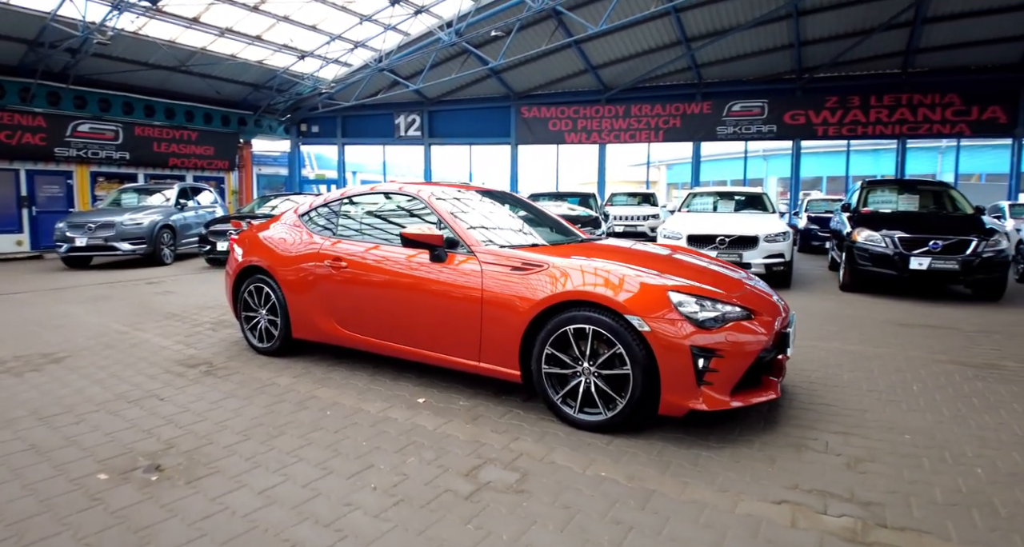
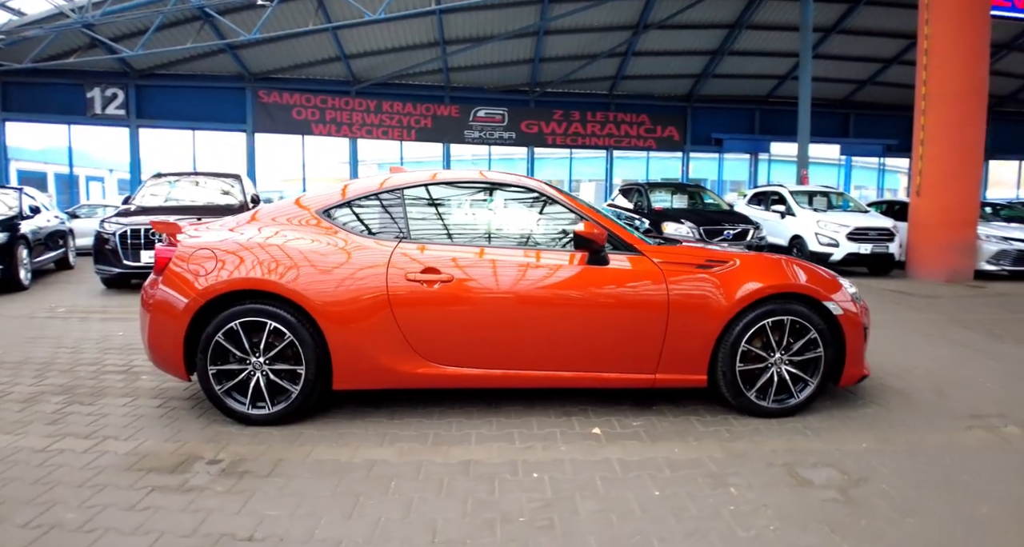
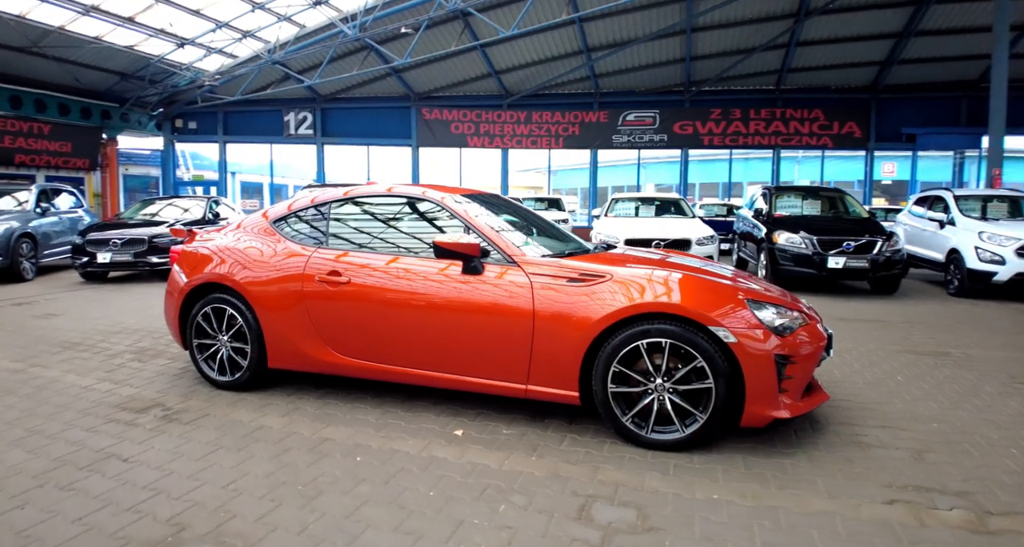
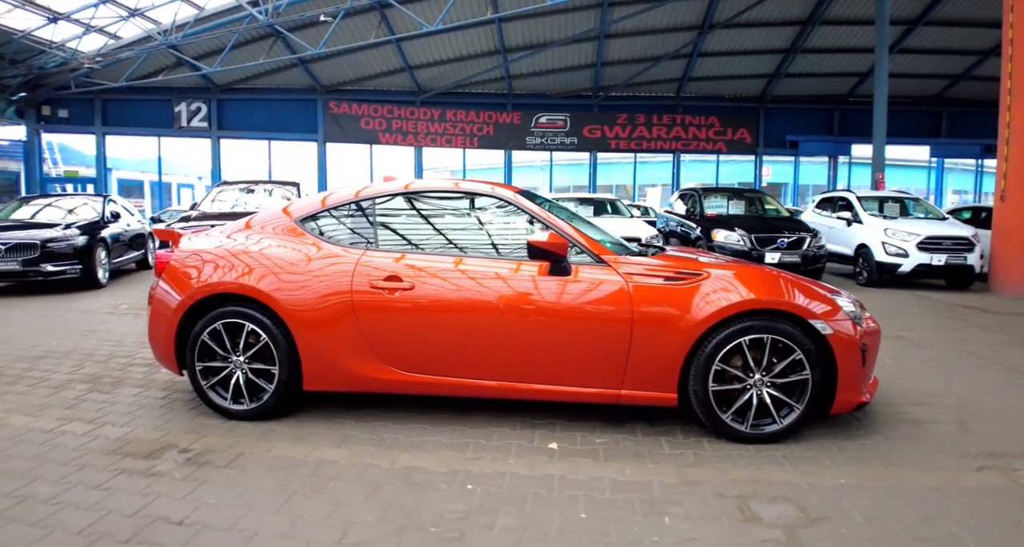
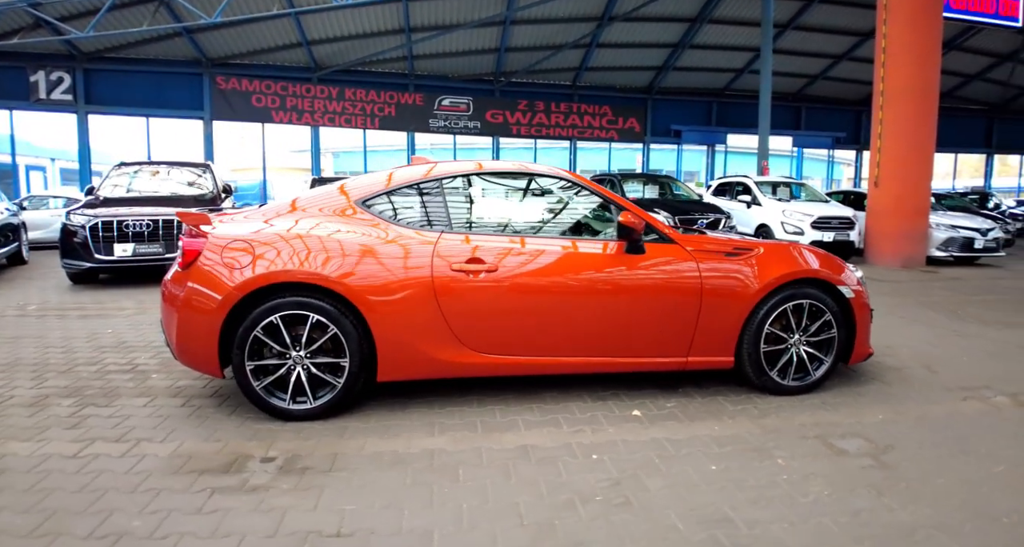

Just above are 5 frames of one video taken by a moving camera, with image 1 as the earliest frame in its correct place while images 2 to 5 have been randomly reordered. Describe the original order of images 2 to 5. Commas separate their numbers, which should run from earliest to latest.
3, 4, 2, 5
